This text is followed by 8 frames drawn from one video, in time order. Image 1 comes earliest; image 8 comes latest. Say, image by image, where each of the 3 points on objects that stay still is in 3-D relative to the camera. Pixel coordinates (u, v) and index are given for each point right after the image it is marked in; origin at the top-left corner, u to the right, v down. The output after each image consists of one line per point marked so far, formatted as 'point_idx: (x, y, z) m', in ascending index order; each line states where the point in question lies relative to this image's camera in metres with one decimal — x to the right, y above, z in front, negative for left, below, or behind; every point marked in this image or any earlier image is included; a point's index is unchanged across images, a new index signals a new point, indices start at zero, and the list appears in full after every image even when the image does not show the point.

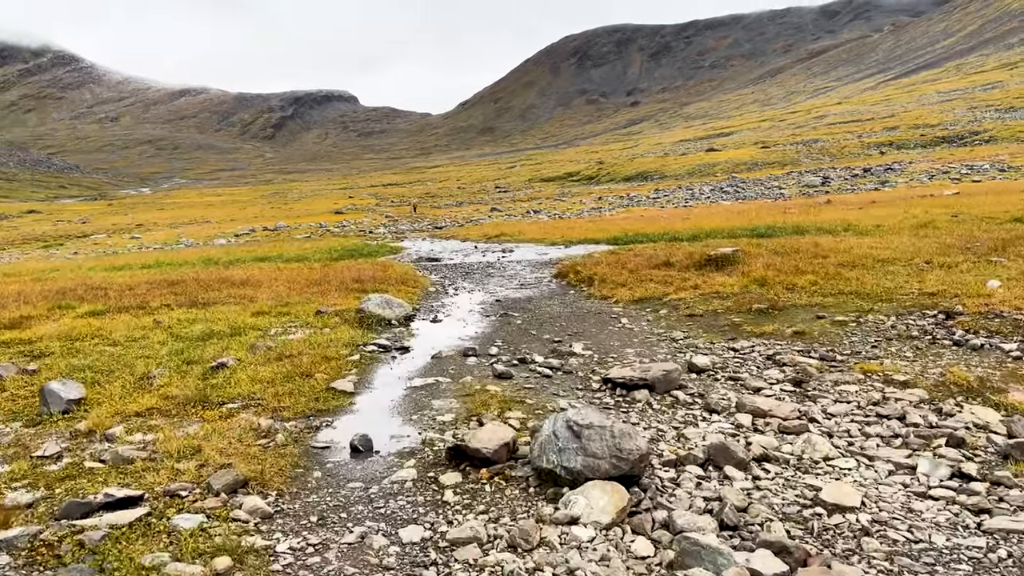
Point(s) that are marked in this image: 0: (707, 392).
0: (+3.8, -2.0, +16.2) m
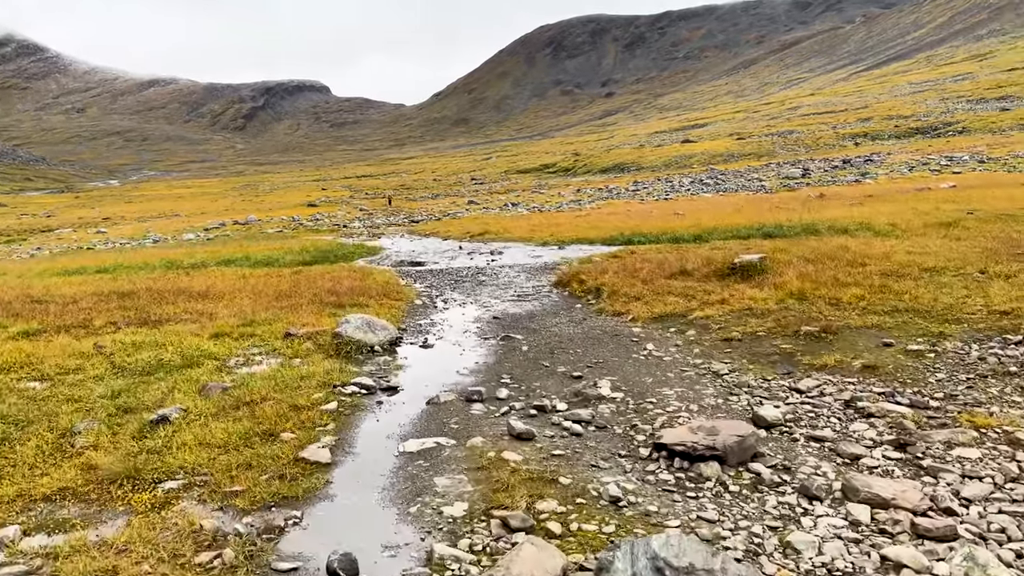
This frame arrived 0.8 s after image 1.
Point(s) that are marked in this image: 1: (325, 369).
0: (+4.2, -2.7, +12.5) m
1: (-4.5, -1.9, +19.7) m
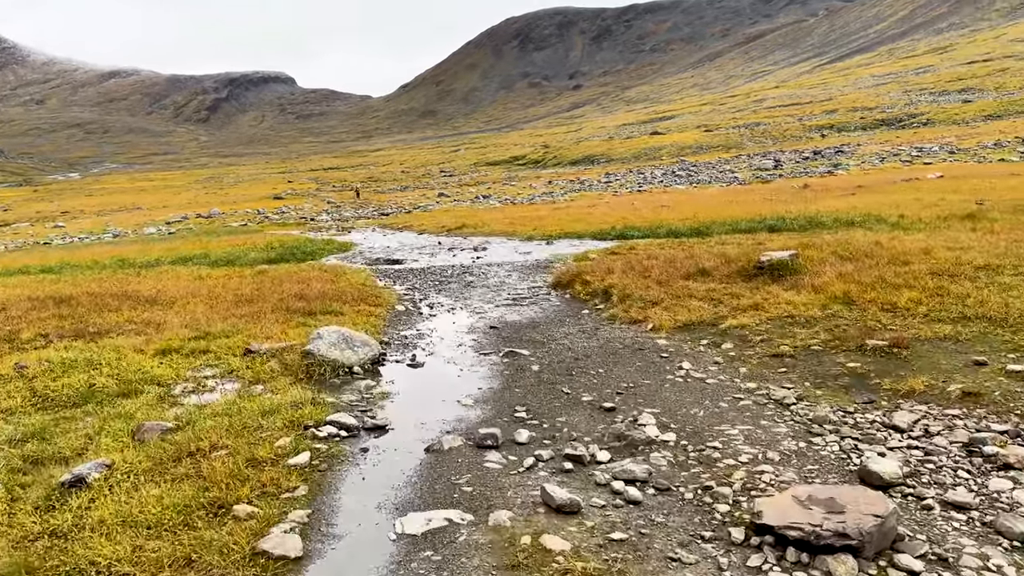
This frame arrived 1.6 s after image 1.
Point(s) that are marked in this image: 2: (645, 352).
0: (+4.8, -2.9, +9.0) m
1: (-4.2, -2.2, +15.9) m
2: (+3.1, -1.5, +19.3) m
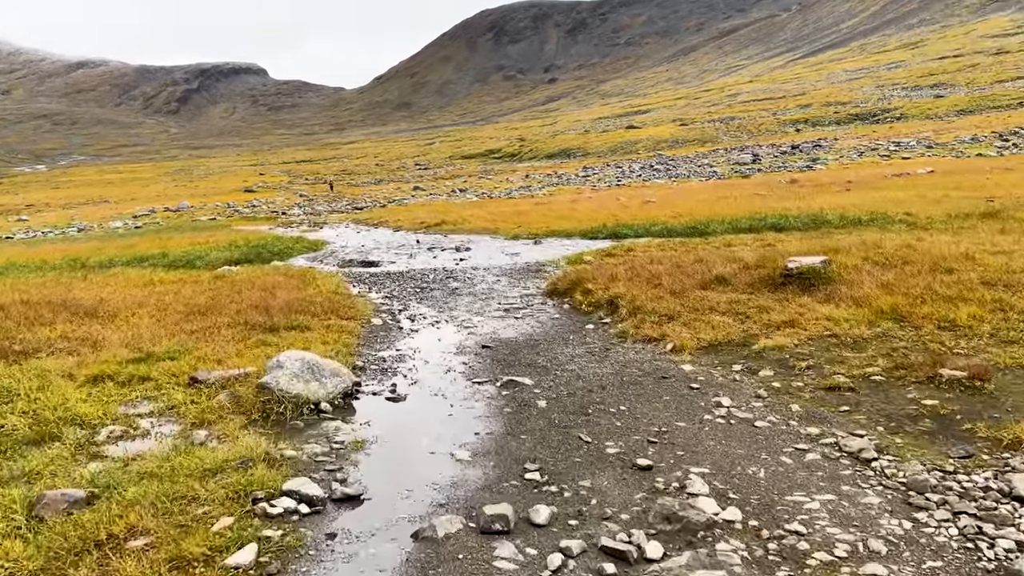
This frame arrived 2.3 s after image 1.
0: (+5.1, -3.3, +6.0) m
1: (-4.1, -2.5, +12.6) m
2: (+3.1, -1.8, +16.2) m
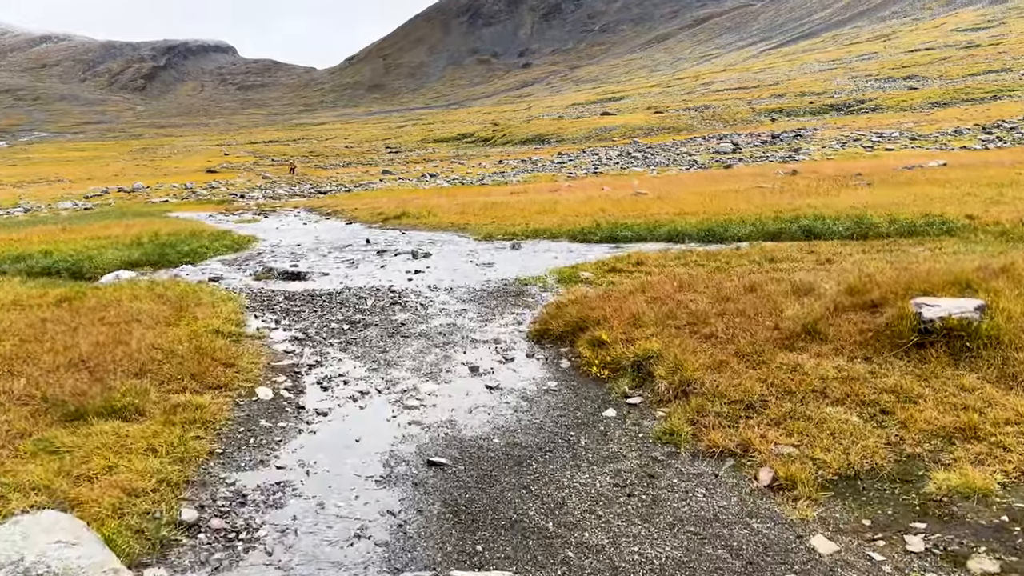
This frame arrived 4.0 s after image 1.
0: (+5.1, -4.6, -2.2) m
1: (-4.3, -3.6, +4.1) m
2: (+2.8, -2.9, +7.9) m
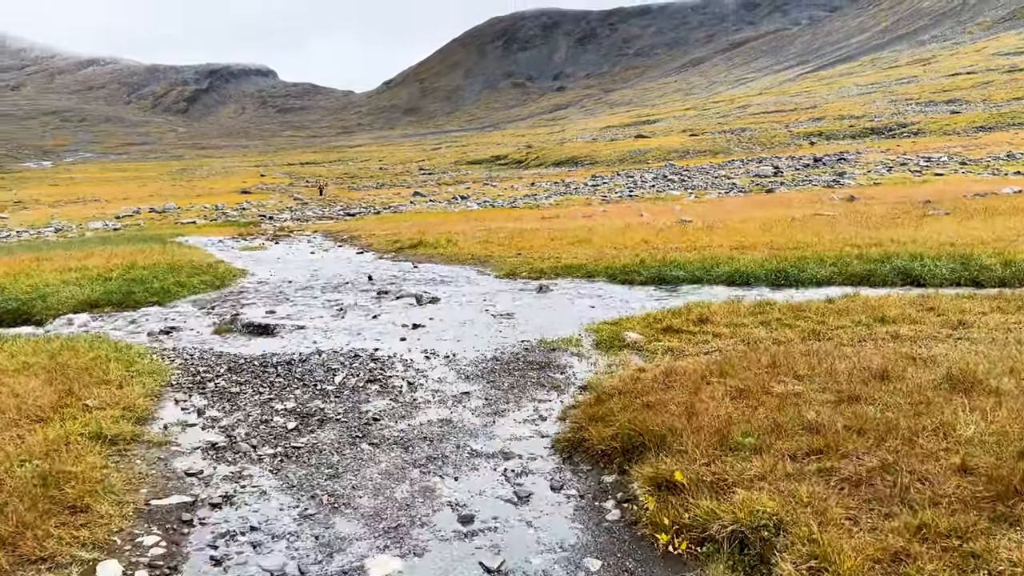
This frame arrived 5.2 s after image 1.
0: (+4.6, -5.4, -8.3) m
1: (-4.6, -4.5, -1.7) m
2: (+2.7, -4.0, +1.9) m
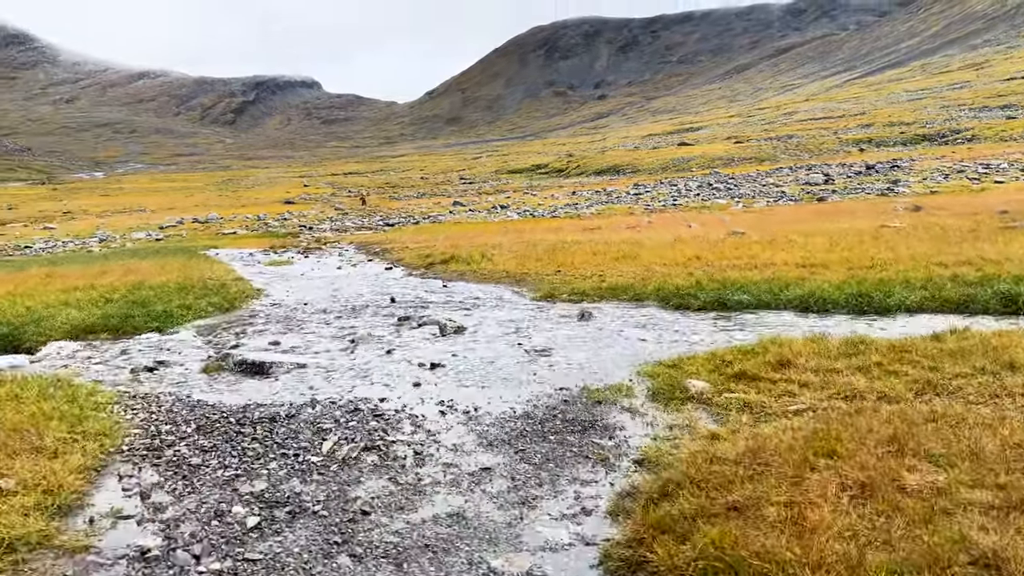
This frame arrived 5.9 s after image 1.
0: (+3.9, -5.8, -11.9) m
1: (-4.9, -4.9, -4.8) m
2: (+2.5, -4.5, -1.6) m
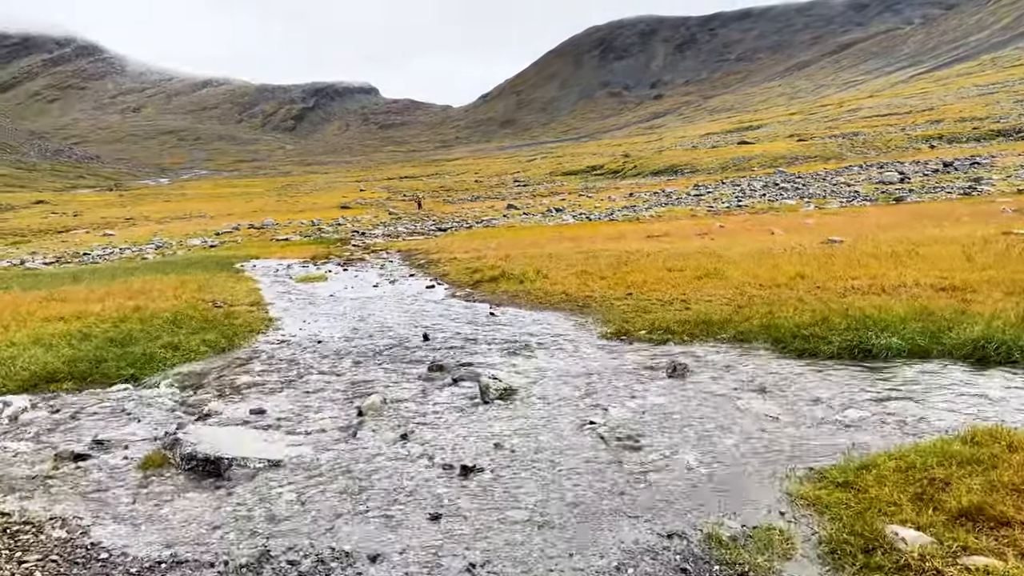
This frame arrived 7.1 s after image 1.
0: (+3.0, -6.6, -18.0) m
1: (-5.4, -5.8, -10.4) m
2: (+2.2, -5.3, -7.7) m
